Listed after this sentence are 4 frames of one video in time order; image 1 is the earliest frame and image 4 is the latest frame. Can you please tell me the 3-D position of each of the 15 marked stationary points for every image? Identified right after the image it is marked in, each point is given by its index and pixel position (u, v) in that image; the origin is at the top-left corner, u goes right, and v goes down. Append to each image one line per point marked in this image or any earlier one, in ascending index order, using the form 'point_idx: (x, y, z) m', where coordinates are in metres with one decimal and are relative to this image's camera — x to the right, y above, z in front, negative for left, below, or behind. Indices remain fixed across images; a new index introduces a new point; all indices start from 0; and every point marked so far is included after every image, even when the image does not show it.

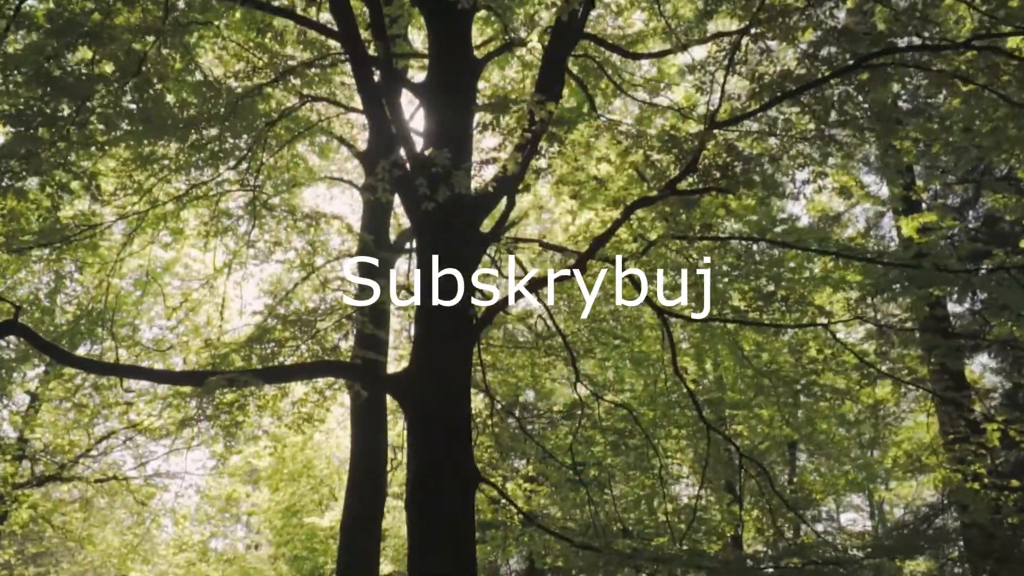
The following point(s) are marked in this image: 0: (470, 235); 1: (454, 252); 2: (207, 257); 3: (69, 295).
0: (-0.4, +0.3, +7.7) m
1: (-0.6, +0.1, +7.5) m
2: (-4.6, +0.5, +13.7) m
3: (-6.0, -0.1, +12.3) m
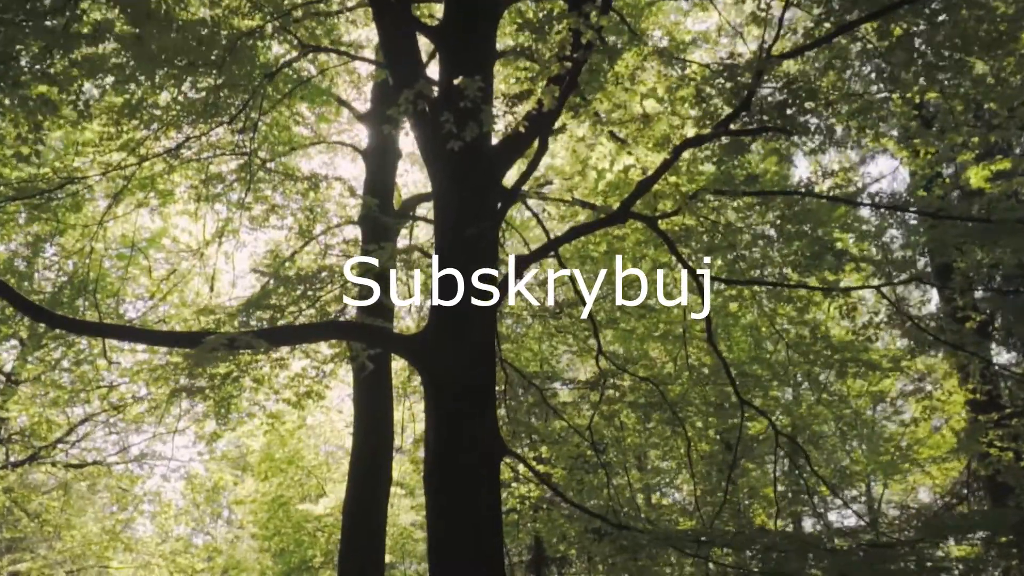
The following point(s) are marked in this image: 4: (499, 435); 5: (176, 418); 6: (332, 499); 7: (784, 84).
0: (-0.2, +0.7, +6.9) m
1: (-0.3, +0.5, +6.8) m
2: (-4.5, +0.9, +12.9) m
3: (-5.8, +0.3, +11.4) m
4: (-0.1, -1.1, +6.5) m
5: (-5.1, -2.0, +13.7) m
6: (-3.4, -4.0, +17.3) m
7: (+2.0, +1.5, +6.8) m
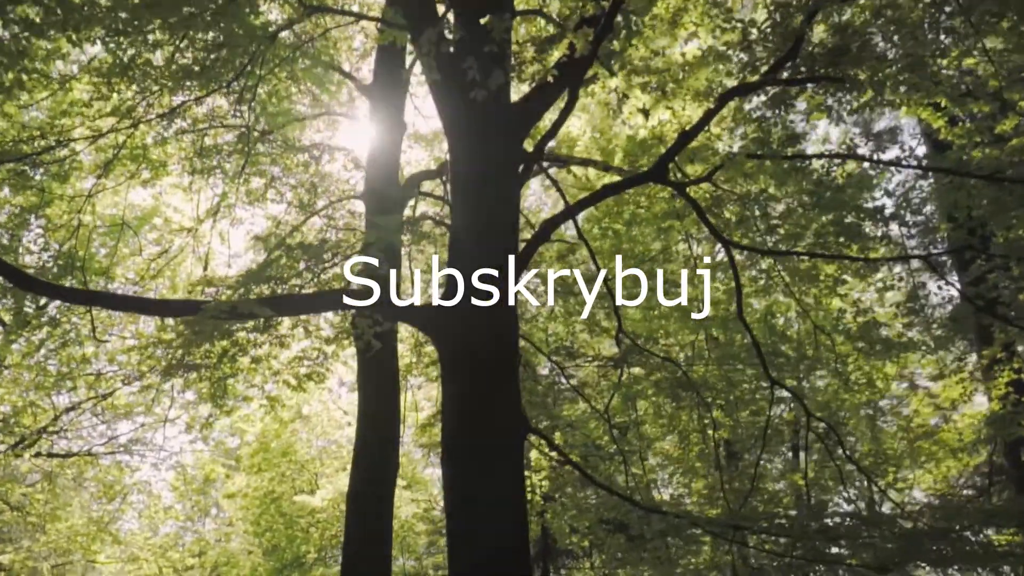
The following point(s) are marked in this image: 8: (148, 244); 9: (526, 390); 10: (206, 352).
0: (0.0, +1.0, +6.4) m
1: (-0.1, +0.8, +6.2) m
2: (-4.4, +1.1, +12.3) m
3: (-5.7, +0.6, +10.8) m
4: (+0.1, -0.8, +6.0) m
5: (-5.0, -1.7, +13.1) m
6: (-3.4, -3.7, +16.7) m
7: (+2.2, +1.8, +6.3) m
8: (-5.0, +0.6, +12.4) m
9: (+0.1, -1.1, +9.7) m
10: (-3.0, -0.6, +8.9) m
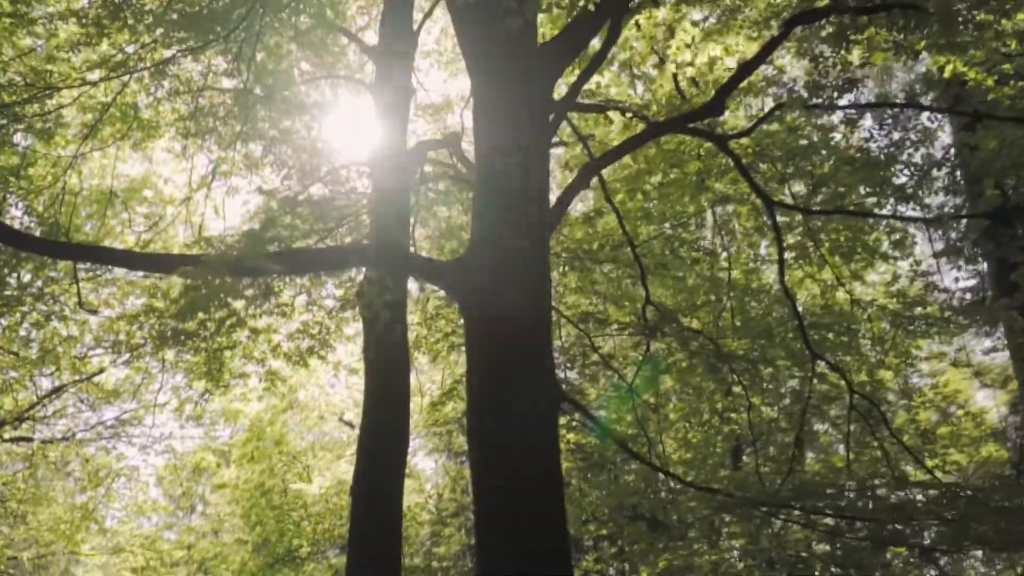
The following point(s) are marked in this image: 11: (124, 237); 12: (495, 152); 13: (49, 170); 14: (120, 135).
0: (+0.2, +1.3, +5.8) m
1: (+0.1, +1.1, +5.6) m
2: (-4.2, +1.5, +11.6) m
3: (-5.6, +0.9, +10.1) m
4: (+0.3, -0.5, +5.4) m
5: (-4.9, -1.4, +12.4) m
6: (-3.3, -3.4, +16.0) m
7: (+2.4, +2.1, +5.7) m
8: (-4.8, +0.9, +11.7) m
9: (+0.3, -0.8, +9.1) m
10: (-2.8, -0.3, +8.2) m
11: (-5.0, +0.7, +11.8) m
12: (0.0, +0.9, +5.6) m
13: (-5.1, +1.3, +9.9) m
14: (-4.2, +1.6, +9.7) m
